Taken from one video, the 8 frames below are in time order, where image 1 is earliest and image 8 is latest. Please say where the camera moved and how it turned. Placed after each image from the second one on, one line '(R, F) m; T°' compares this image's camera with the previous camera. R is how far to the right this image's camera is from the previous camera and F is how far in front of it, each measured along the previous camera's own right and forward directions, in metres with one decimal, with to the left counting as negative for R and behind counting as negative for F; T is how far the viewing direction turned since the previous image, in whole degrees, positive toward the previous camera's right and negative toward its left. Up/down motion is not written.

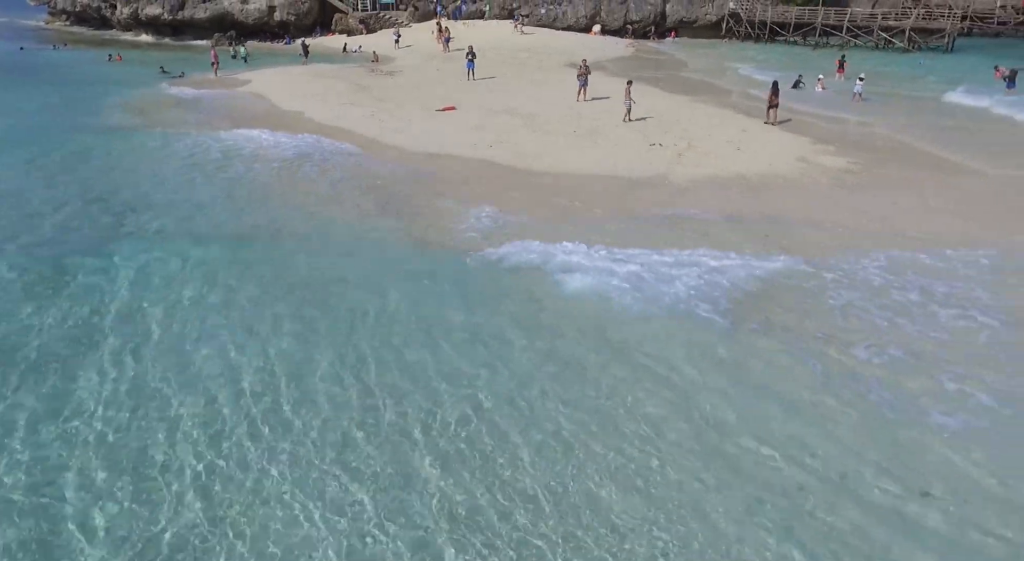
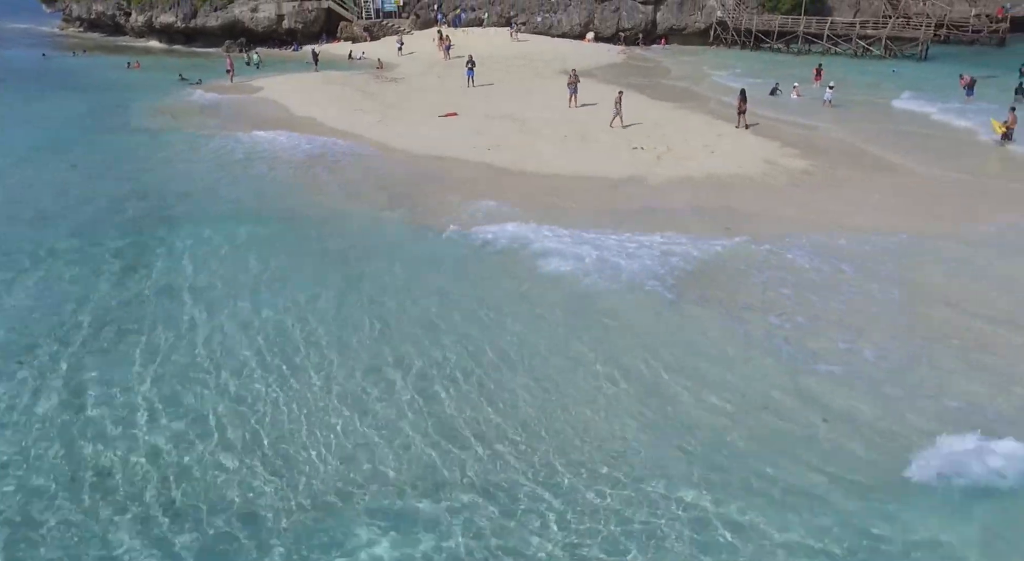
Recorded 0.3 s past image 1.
(+0.1, -1.8) m; 0°
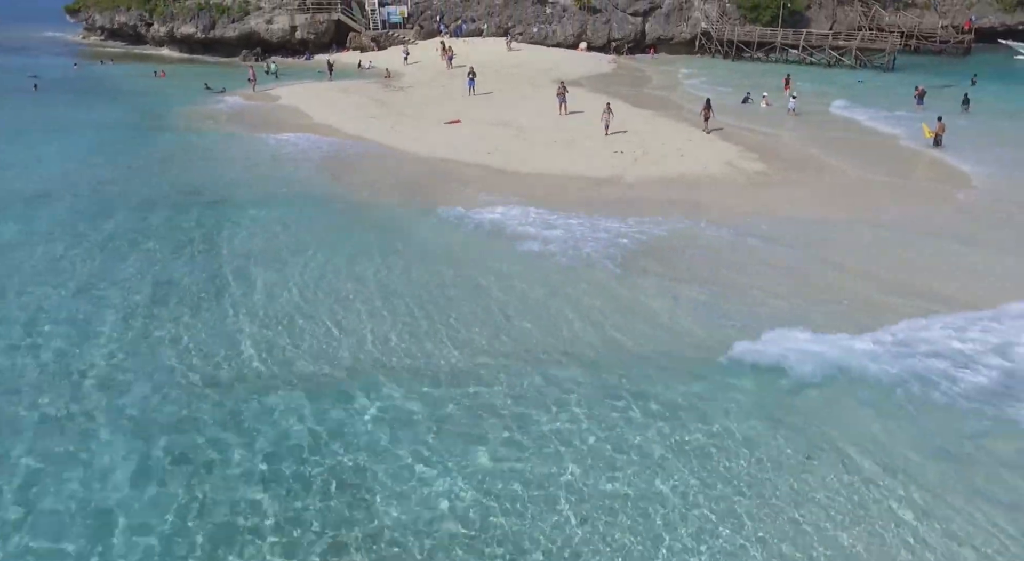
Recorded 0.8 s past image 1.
(+0.1, -2.7) m; 0°
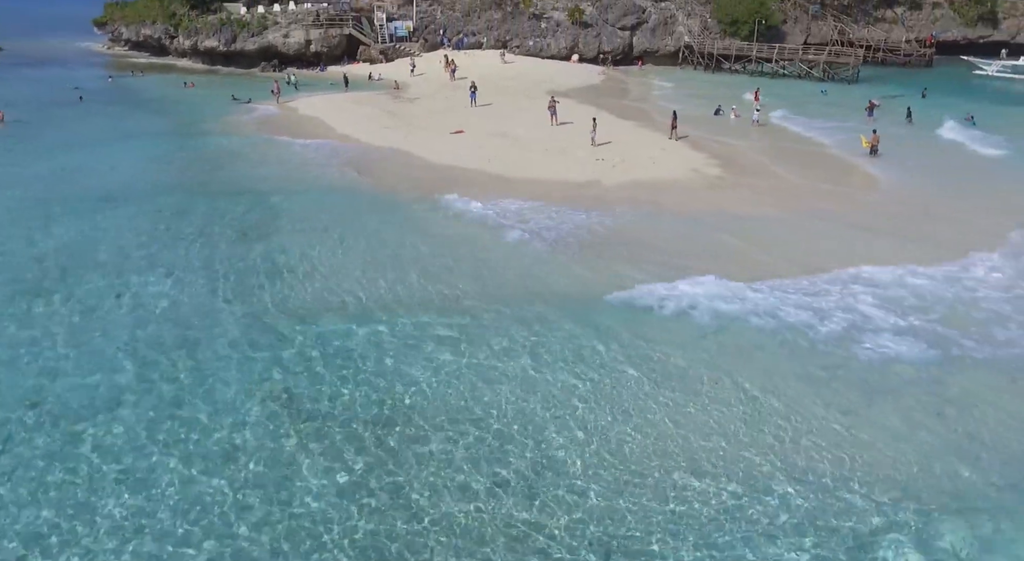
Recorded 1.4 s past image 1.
(+0.1, -3.5) m; 0°
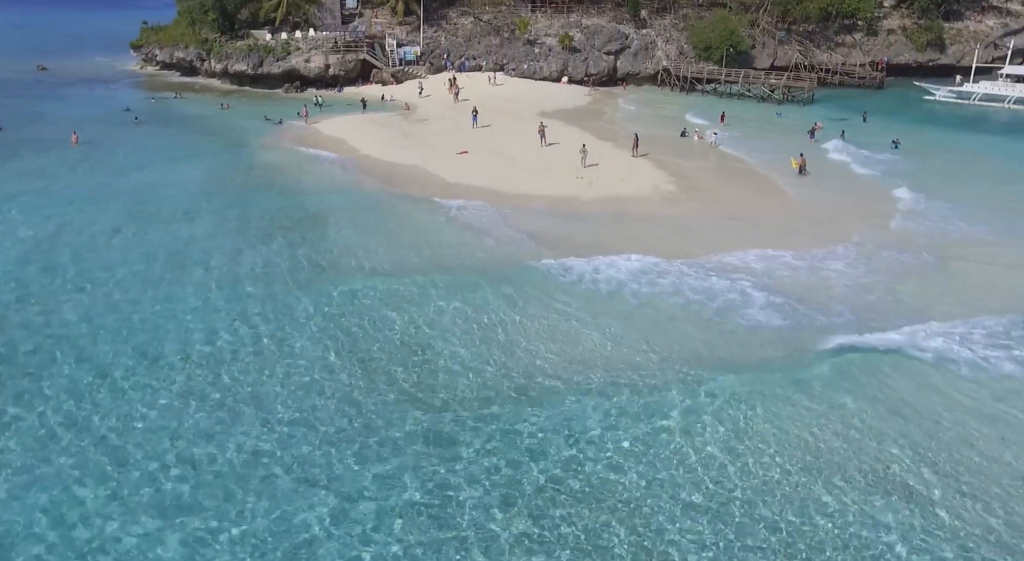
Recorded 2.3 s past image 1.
(+0.2, -5.5) m; 0°
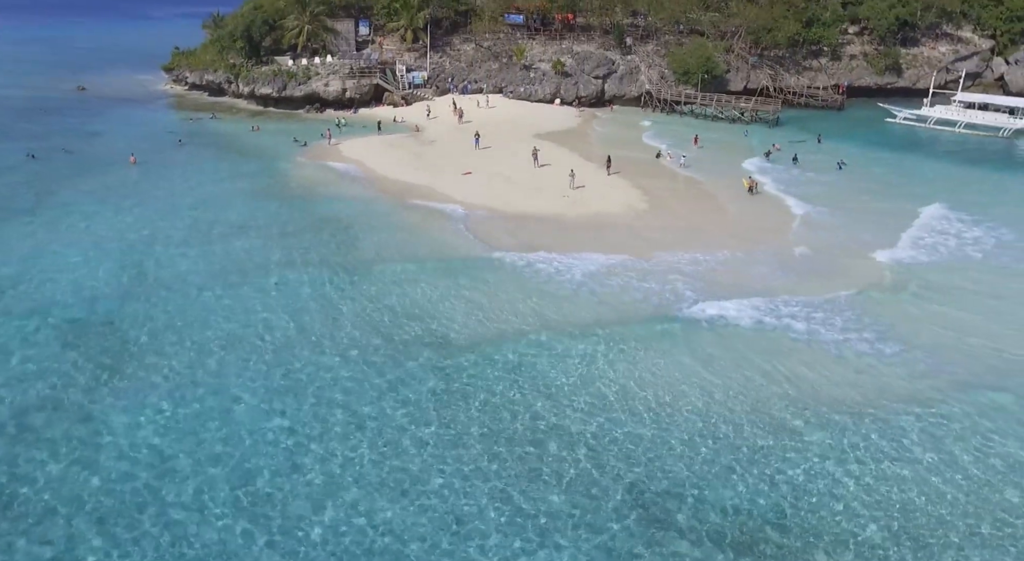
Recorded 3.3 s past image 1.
(+0.3, -5.7) m; 0°
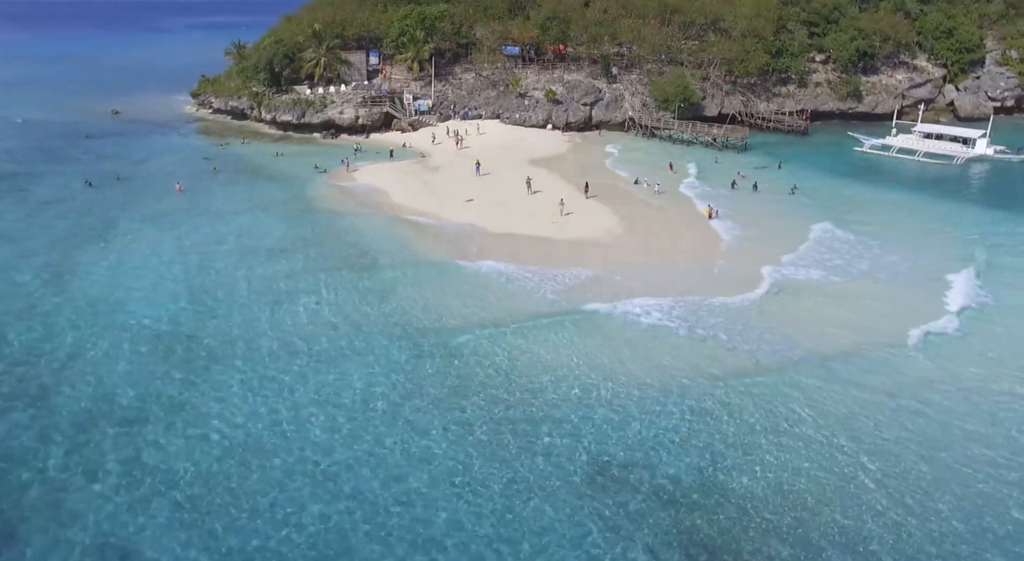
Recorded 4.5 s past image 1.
(+0.3, -6.3) m; 0°
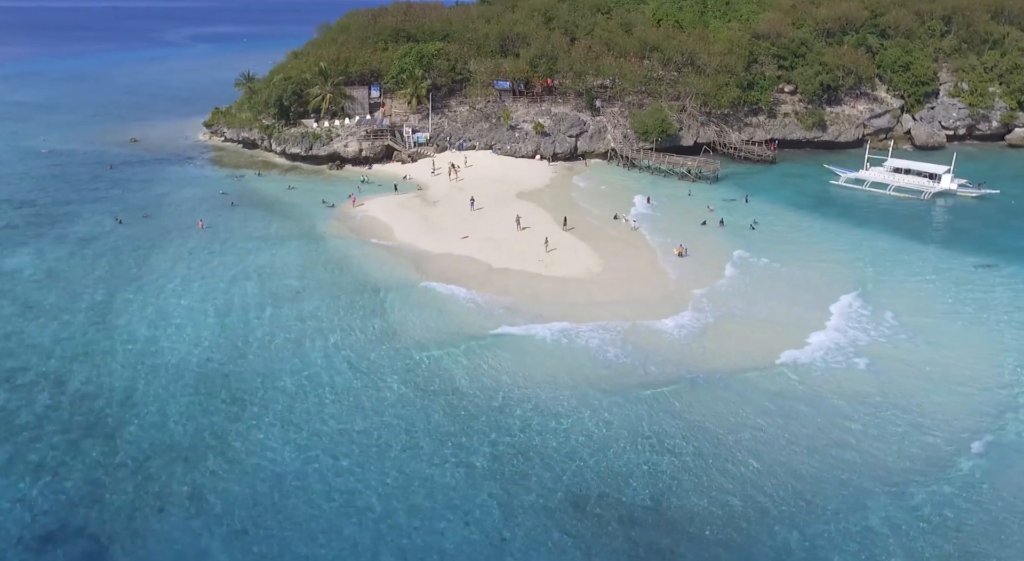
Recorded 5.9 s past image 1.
(+0.4, -5.6) m; 0°
